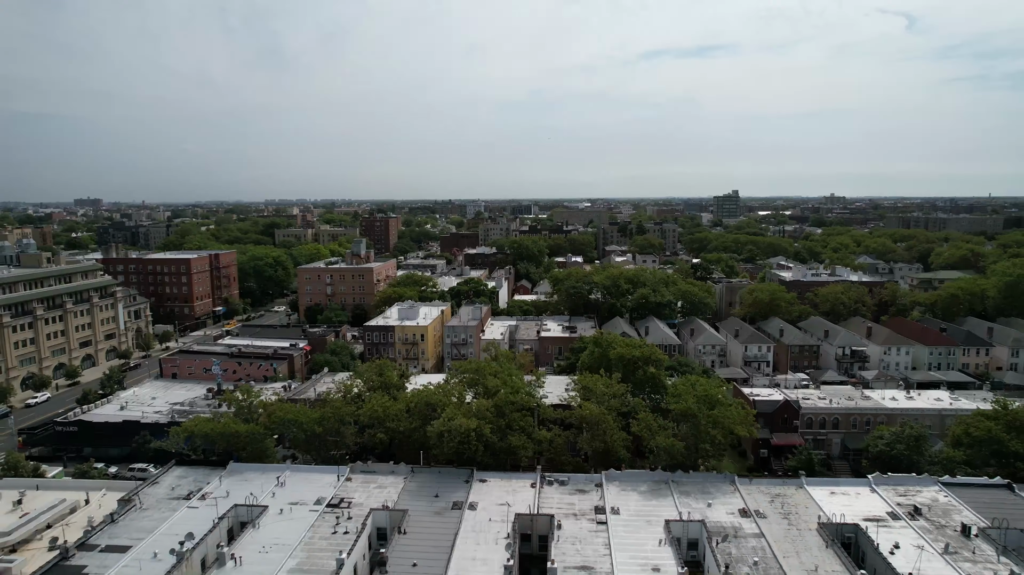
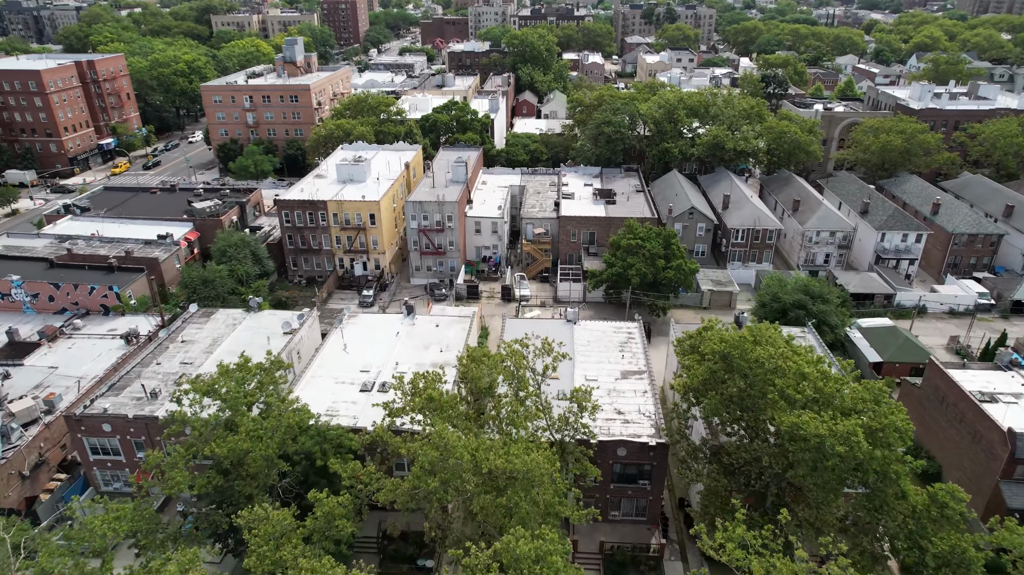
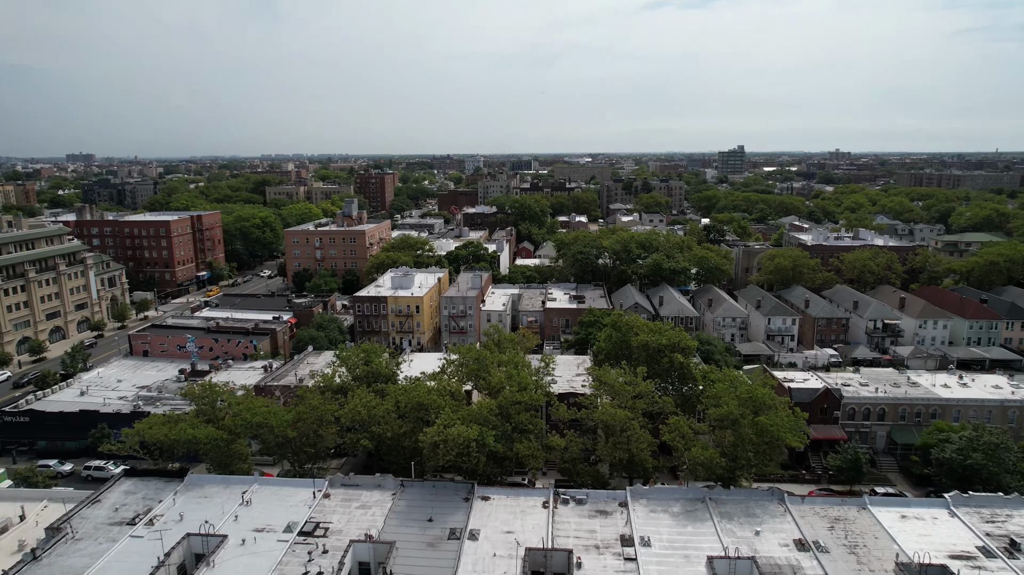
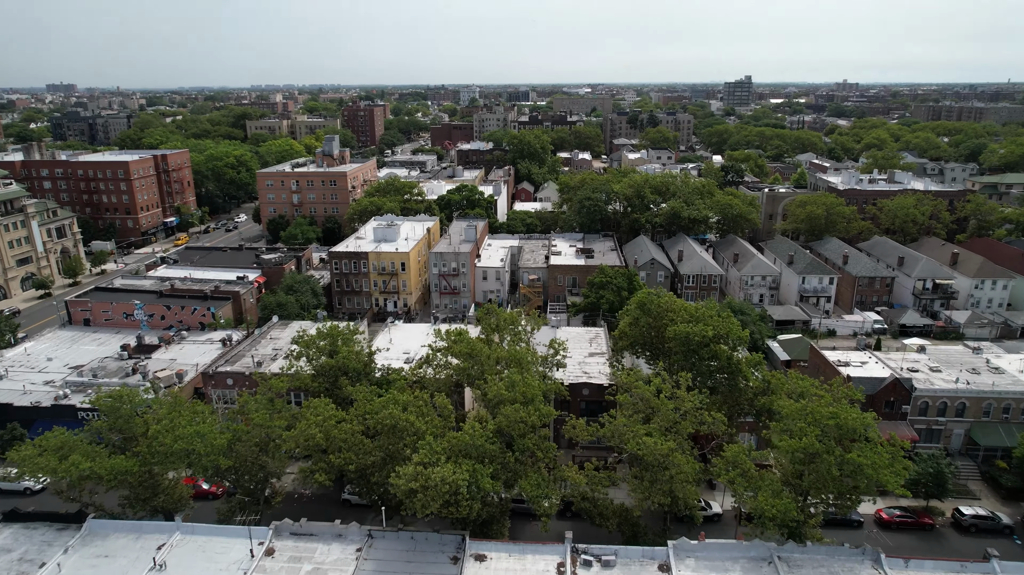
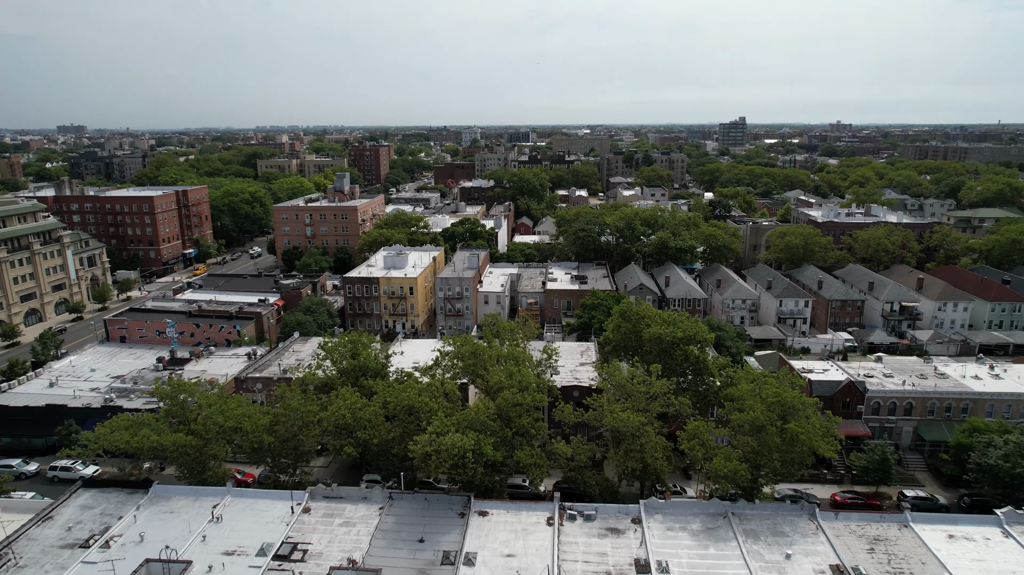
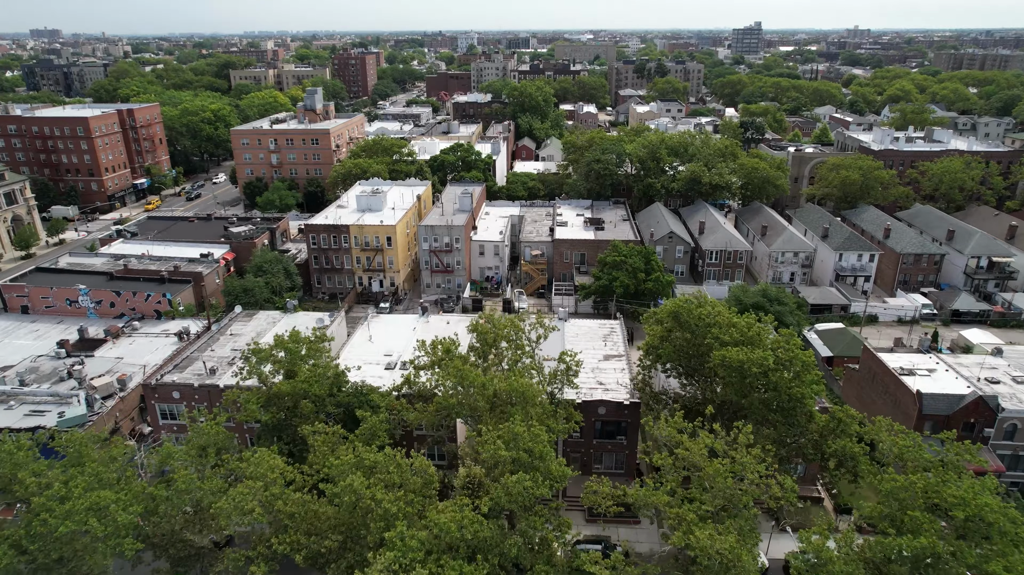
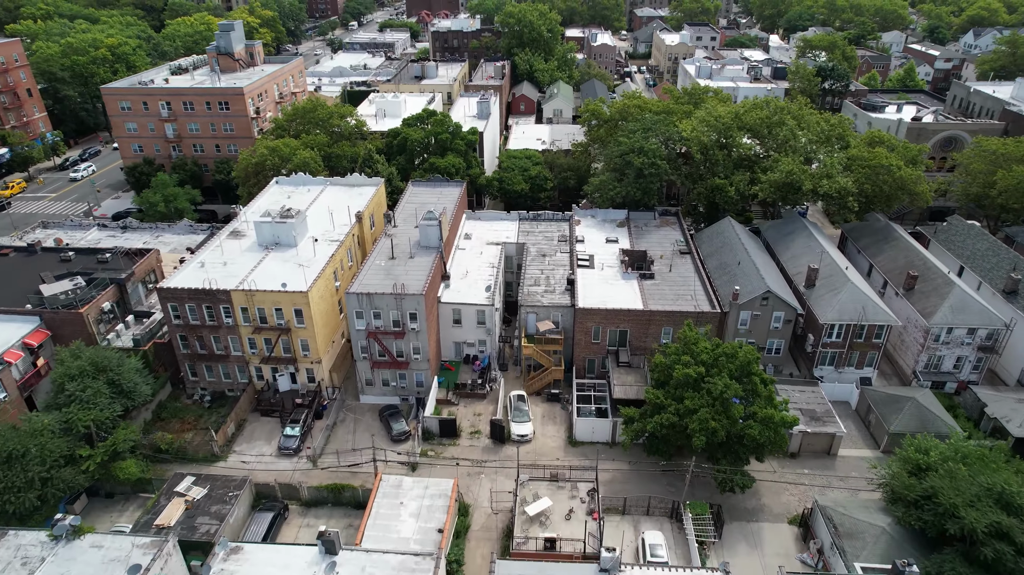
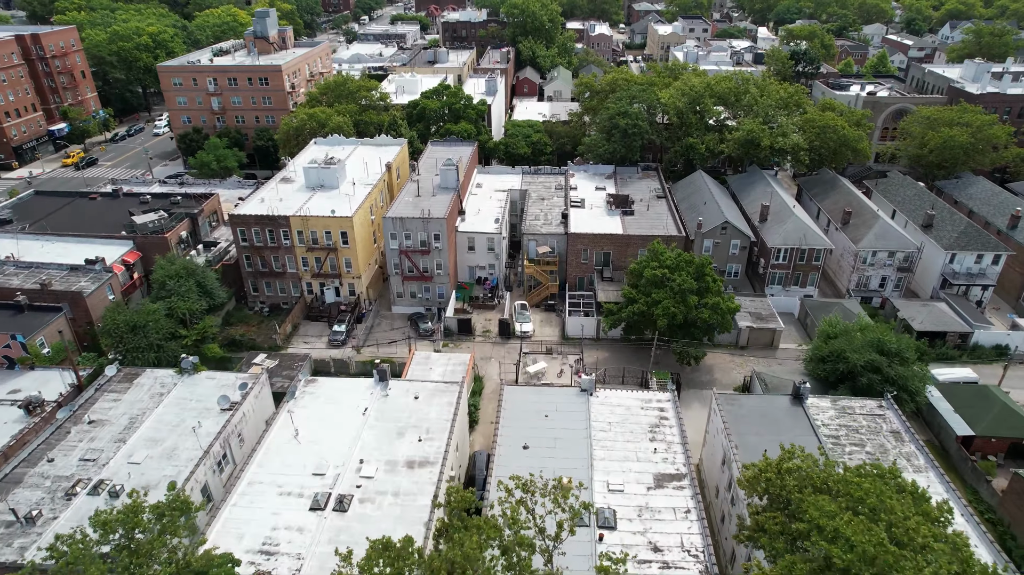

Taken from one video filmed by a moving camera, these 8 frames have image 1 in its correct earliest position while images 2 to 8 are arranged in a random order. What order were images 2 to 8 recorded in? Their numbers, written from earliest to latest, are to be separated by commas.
3, 5, 4, 6, 2, 8, 7
